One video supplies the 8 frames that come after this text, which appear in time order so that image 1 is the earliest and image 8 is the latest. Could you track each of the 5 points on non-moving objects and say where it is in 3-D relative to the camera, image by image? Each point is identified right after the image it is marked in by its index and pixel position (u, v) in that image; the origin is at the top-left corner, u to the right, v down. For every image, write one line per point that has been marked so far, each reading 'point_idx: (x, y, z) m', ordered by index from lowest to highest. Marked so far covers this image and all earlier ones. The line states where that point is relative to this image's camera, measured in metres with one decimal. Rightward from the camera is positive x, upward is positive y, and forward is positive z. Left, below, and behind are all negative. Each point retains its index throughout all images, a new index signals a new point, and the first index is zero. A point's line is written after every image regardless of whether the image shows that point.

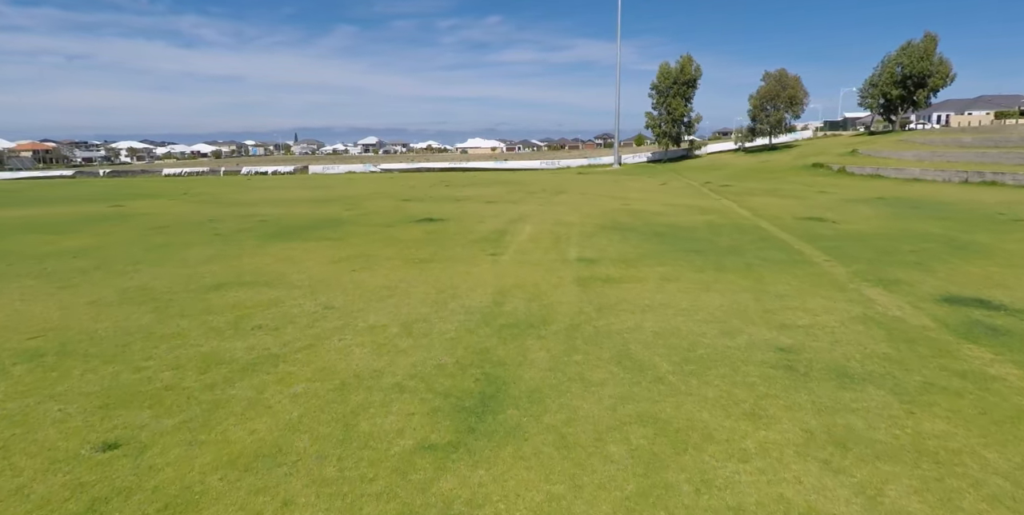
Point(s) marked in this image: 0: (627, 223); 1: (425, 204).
0: (+1.9, +0.6, +10.9) m
1: (-2.0, +1.3, +15.7) m
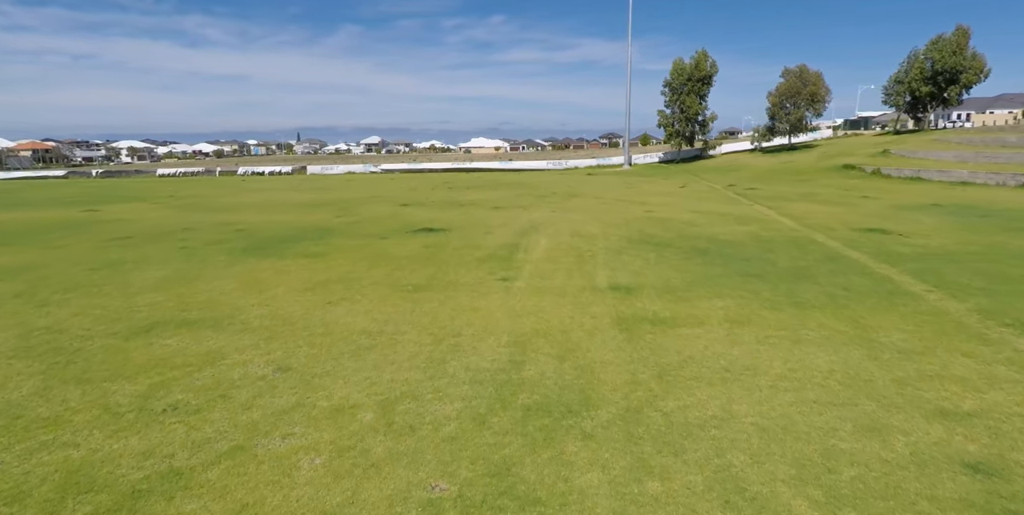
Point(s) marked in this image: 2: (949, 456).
0: (+2.1, +0.3, +9.4) m
1: (-1.8, +1.0, +14.2) m
2: (+1.8, -0.8, +2.7) m
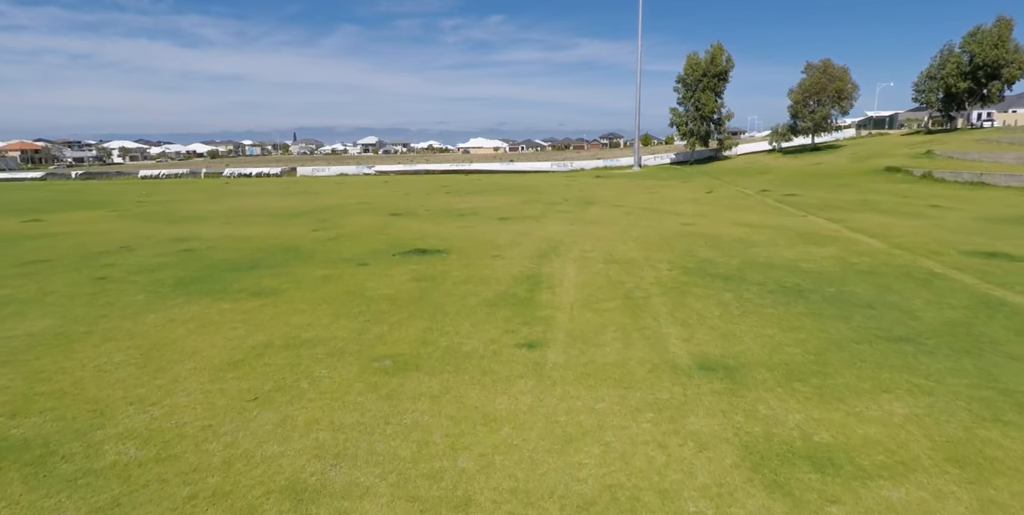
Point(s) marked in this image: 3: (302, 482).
0: (+2.3, -0.1, +7.2) m
1: (-1.7, +0.6, +12.0) m
2: (+2.0, -1.2, +0.6) m
3: (-0.8, -0.9, +2.6) m
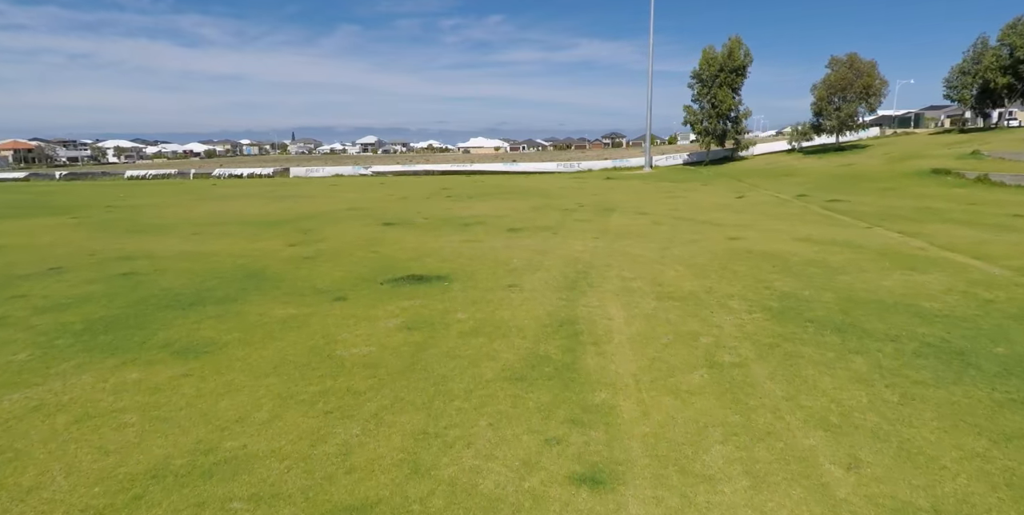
0: (+2.5, -0.3, +5.5) m
1: (-1.5, +0.4, +10.3) m
2: (+2.2, -1.5, -1.2) m
3: (-0.6, -1.2, +0.8) m
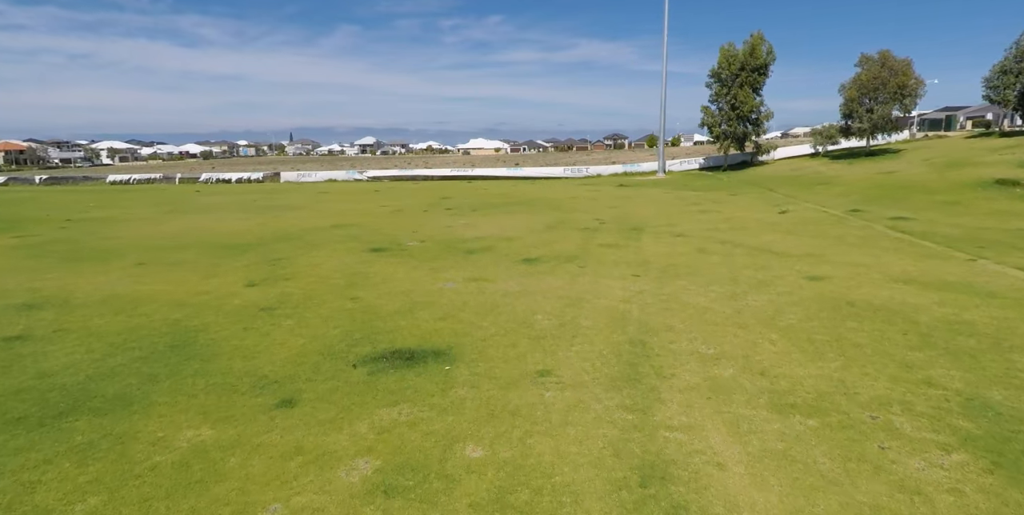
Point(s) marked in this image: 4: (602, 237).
0: (+2.7, -0.8, +3.5) m
1: (-1.3, -0.1, +8.3) m
2: (+2.4, -1.9, -3.1) m
3: (-0.4, -1.6, -1.1) m
4: (+1.5, +0.3, +10.9) m
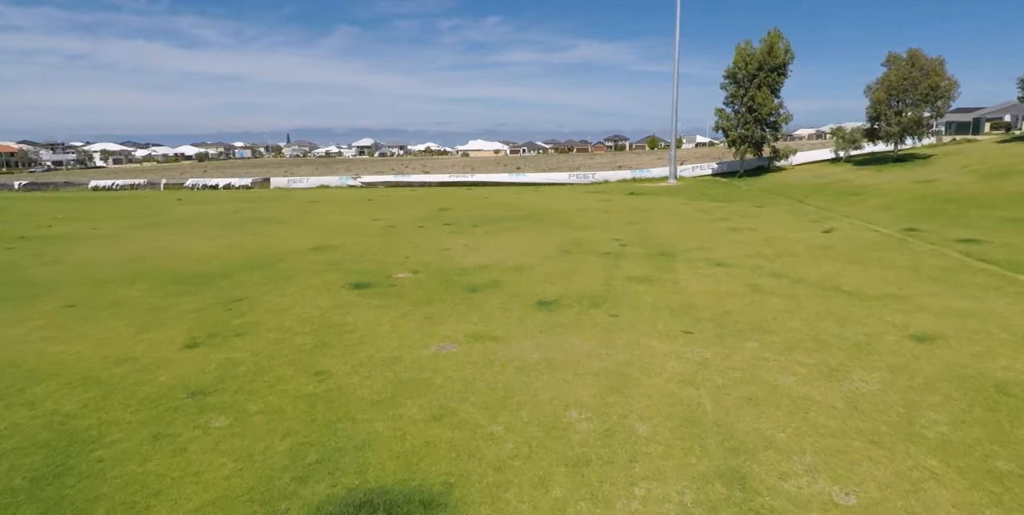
0: (+2.8, -1.3, +1.9) m
1: (-1.1, -0.6, +6.6) m
2: (+2.6, -2.4, -4.8) m
3: (-0.3, -2.1, -2.8) m
4: (+1.6, -0.1, +9.2) m
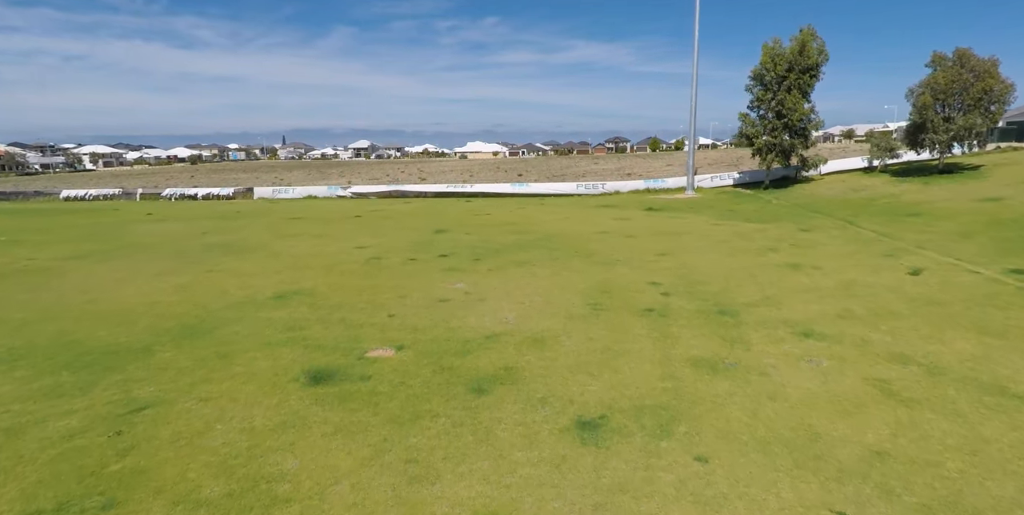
0: (+3.0, -2.0, -0.4) m
1: (-0.9, -1.3, +4.3) m
2: (+2.8, -3.1, -7.1) m
3: (0.0, -2.8, -5.1) m
4: (+1.8, -0.8, +6.9) m
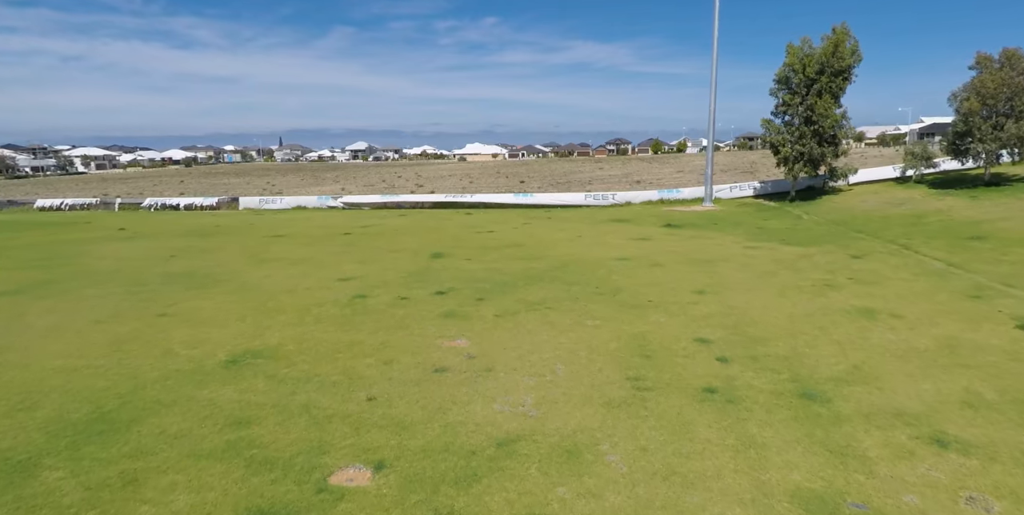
0: (+3.2, -2.5, -2.3) m
1: (-0.8, -1.9, +2.4) m
2: (+3.0, -3.6, -9.0) m
3: (+0.2, -3.4, -7.0) m
4: (+2.0, -1.4, +5.0) m
